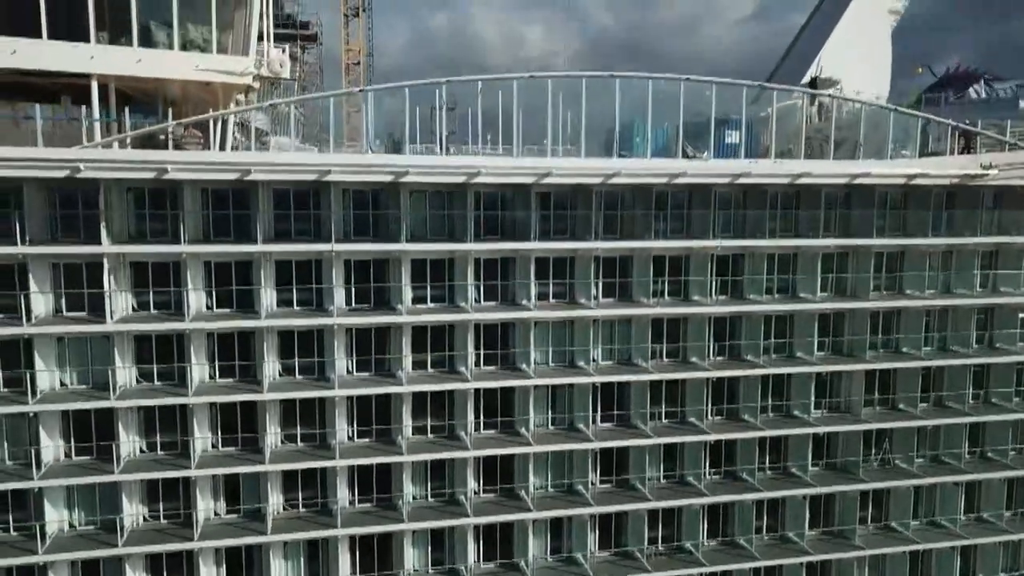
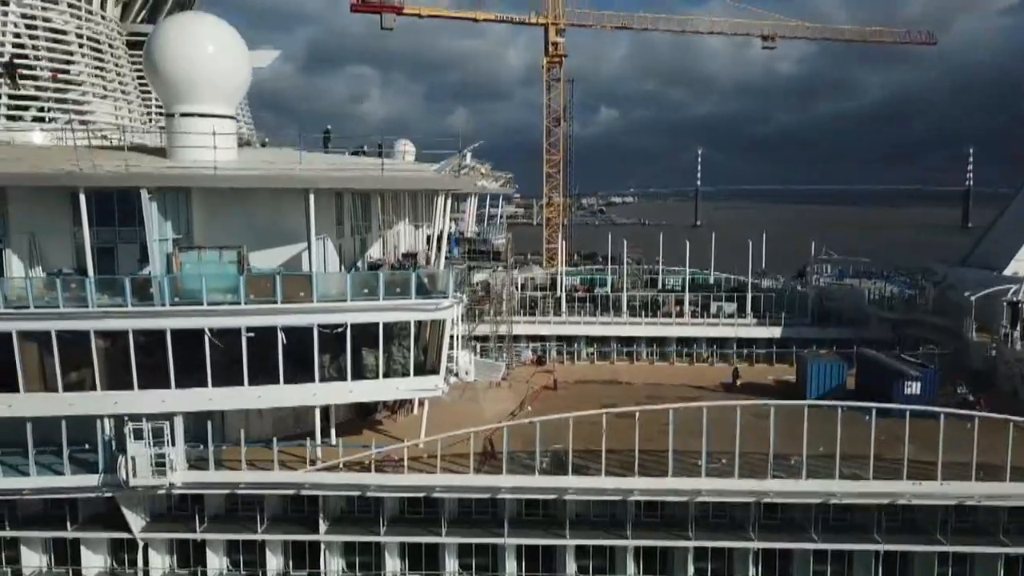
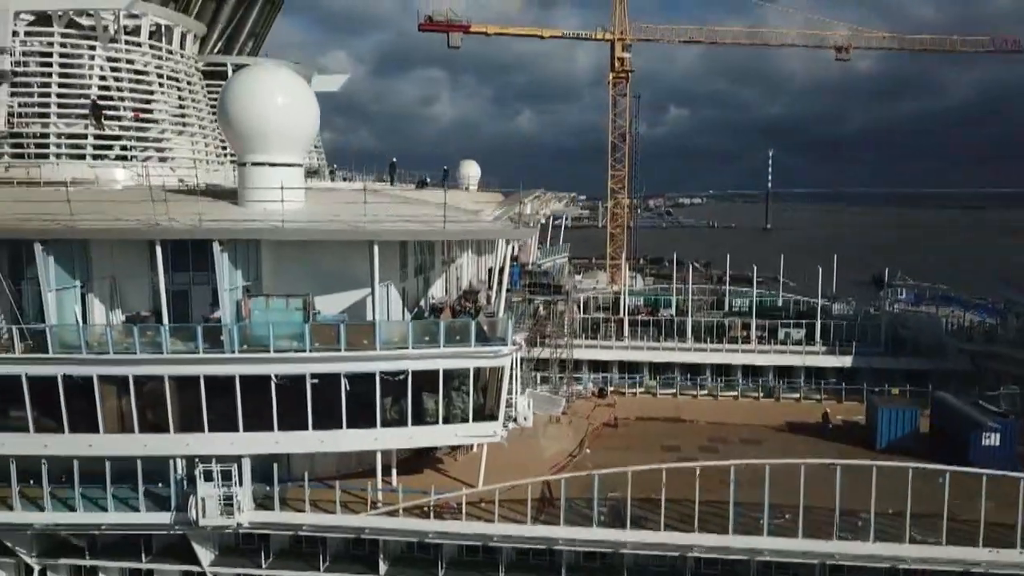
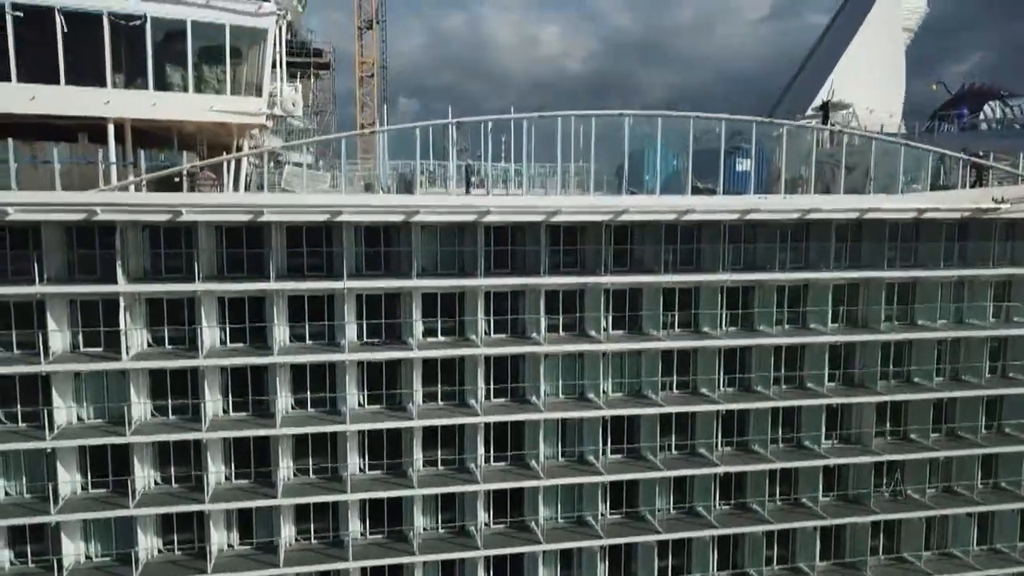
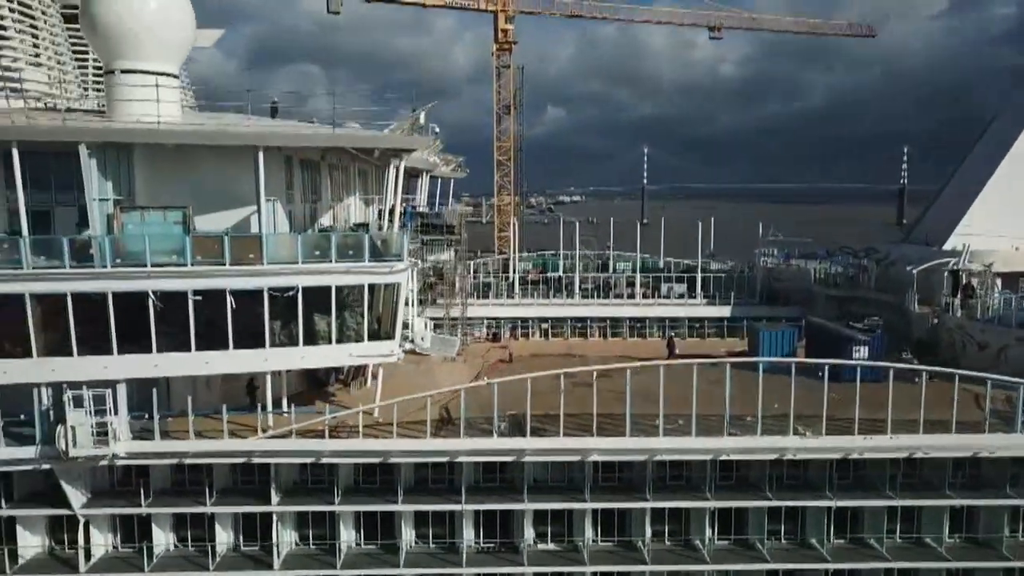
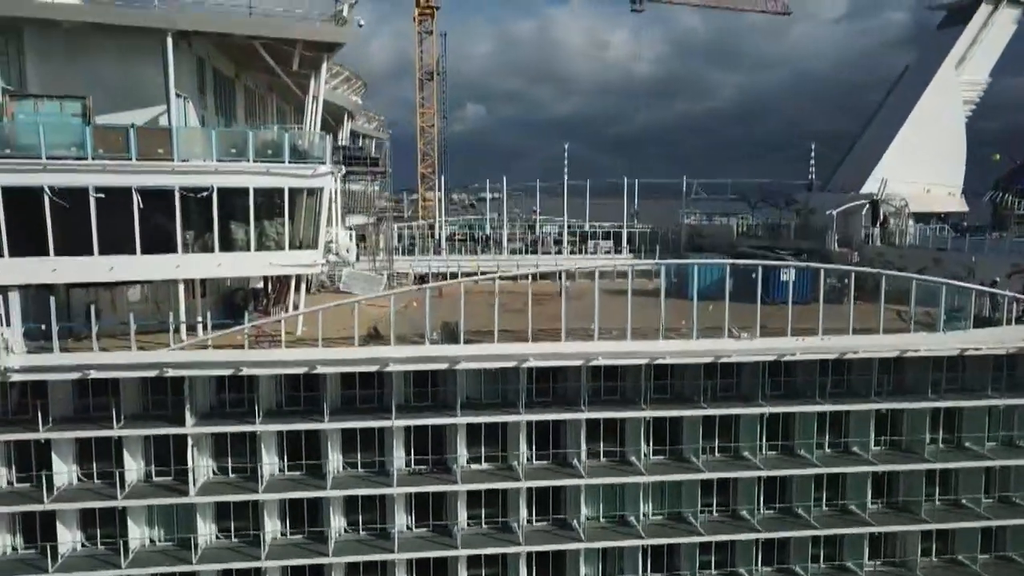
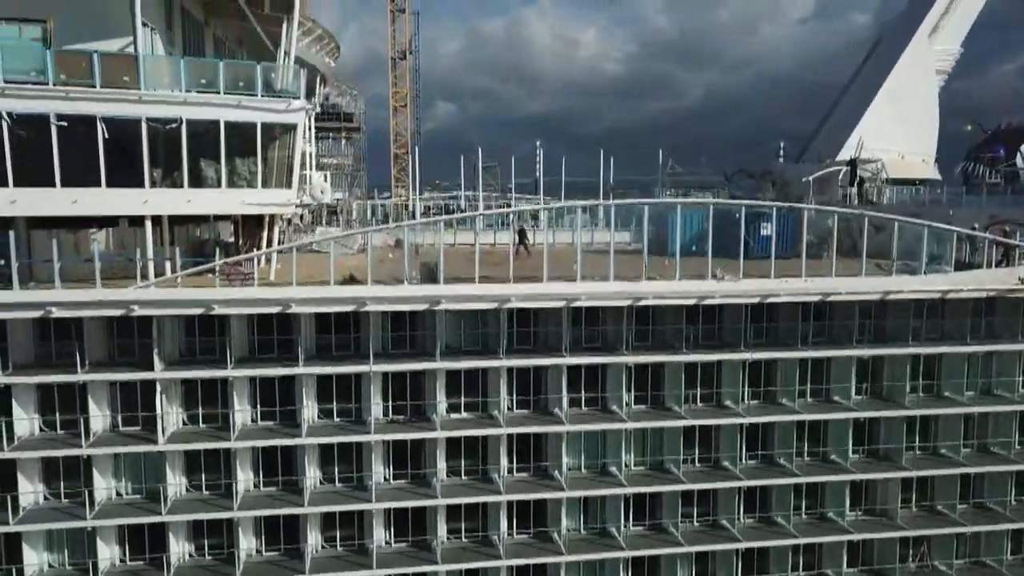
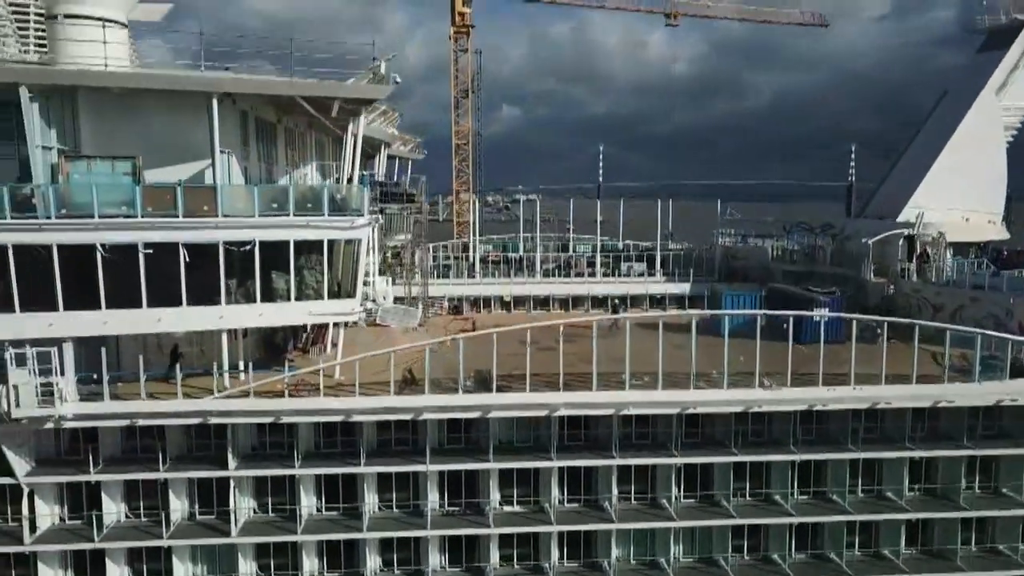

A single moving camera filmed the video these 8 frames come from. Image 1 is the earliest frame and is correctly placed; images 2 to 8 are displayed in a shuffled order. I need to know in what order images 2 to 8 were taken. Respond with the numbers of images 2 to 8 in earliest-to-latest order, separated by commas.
4, 7, 6, 8, 5, 2, 3
